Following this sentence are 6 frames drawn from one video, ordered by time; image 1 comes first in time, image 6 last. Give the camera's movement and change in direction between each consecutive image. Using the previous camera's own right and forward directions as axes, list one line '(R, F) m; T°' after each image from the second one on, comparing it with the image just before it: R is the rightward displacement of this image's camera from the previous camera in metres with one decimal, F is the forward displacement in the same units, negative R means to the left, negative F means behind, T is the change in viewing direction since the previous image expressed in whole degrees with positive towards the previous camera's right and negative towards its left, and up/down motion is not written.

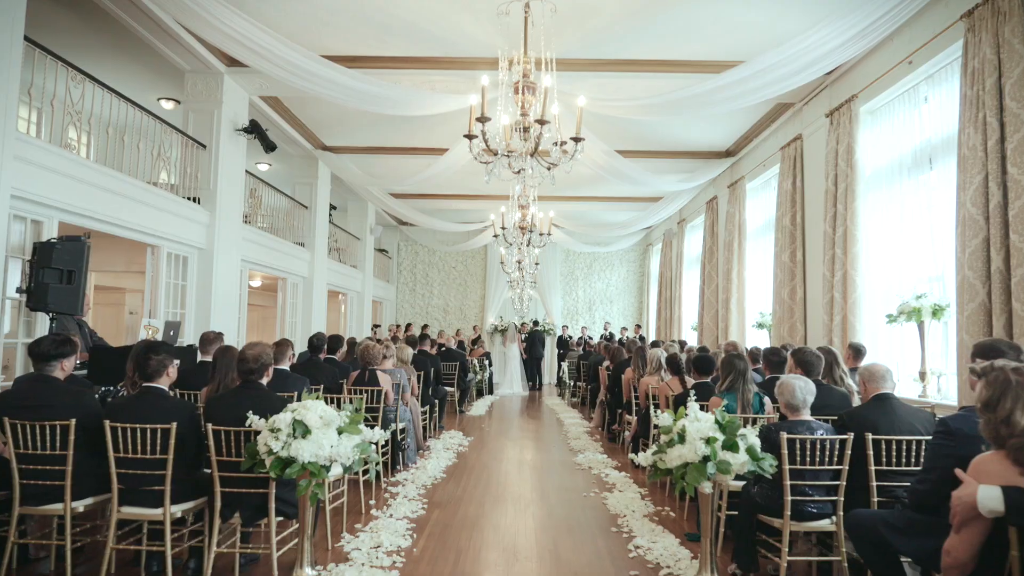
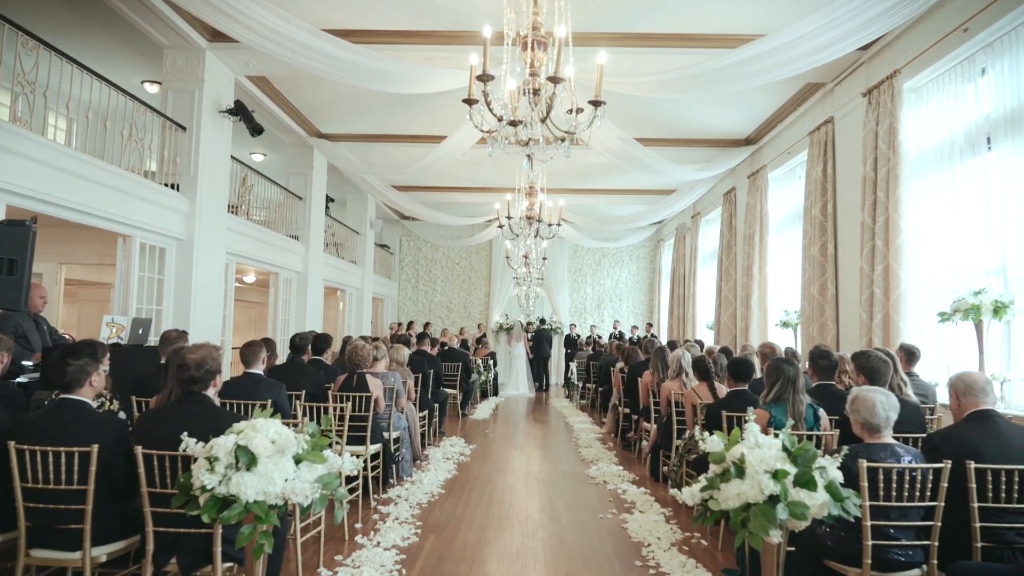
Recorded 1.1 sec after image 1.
(0.0, +0.6) m; 0°
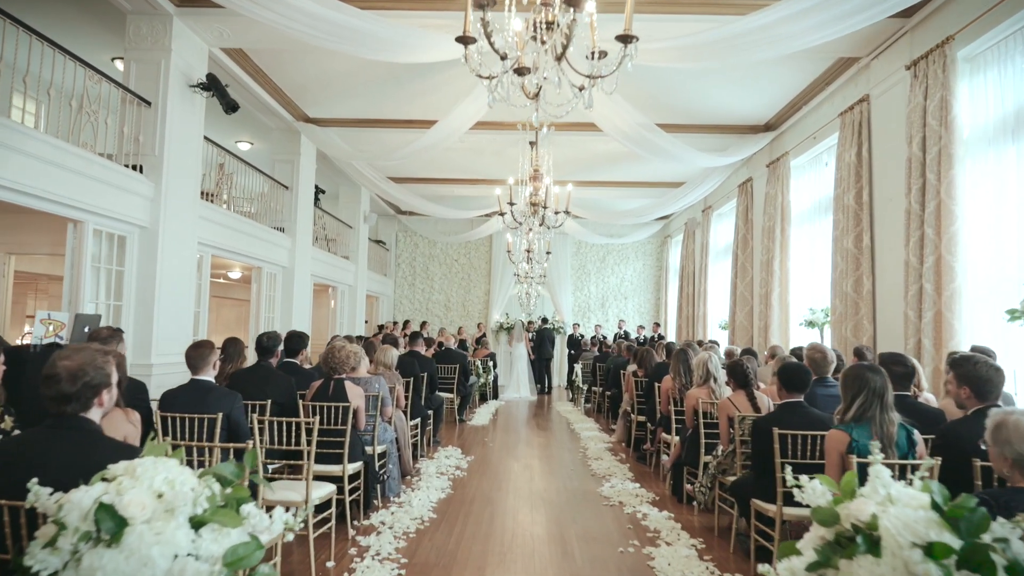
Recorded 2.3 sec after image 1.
(0.0, +0.7) m; 0°
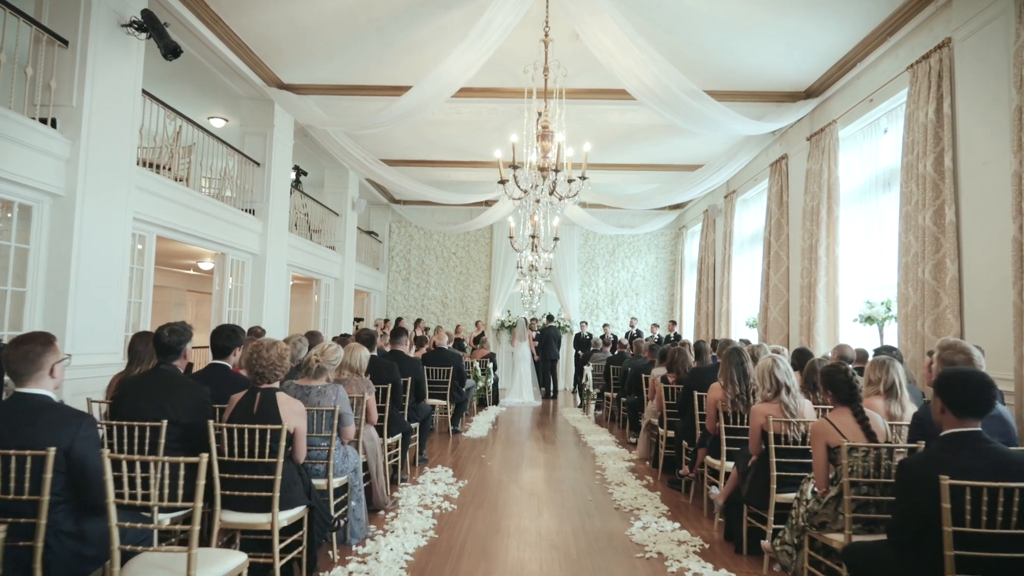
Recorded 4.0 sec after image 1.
(0.0, +1.2) m; 0°
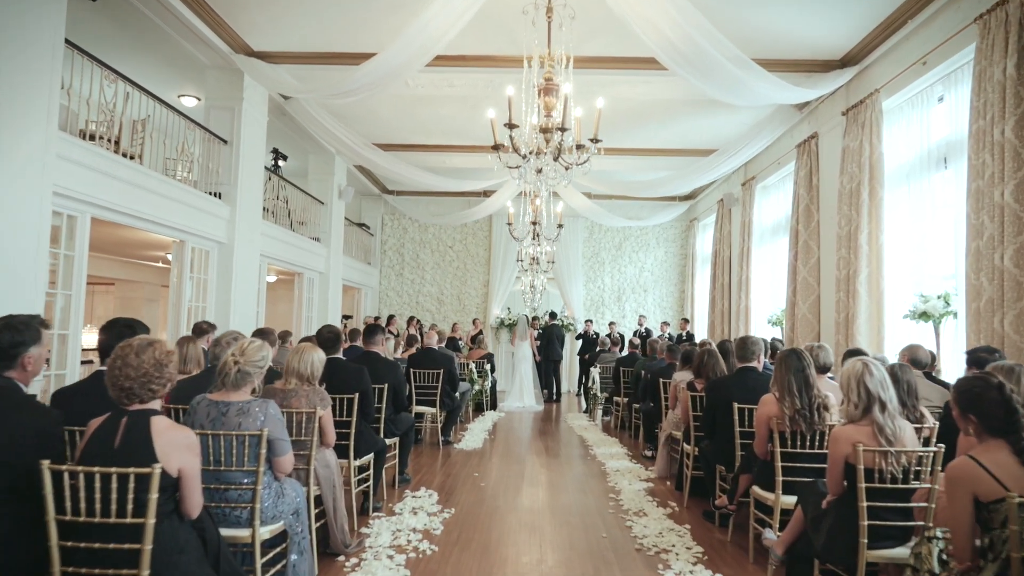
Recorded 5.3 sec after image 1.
(0.0, +0.9) m; 0°
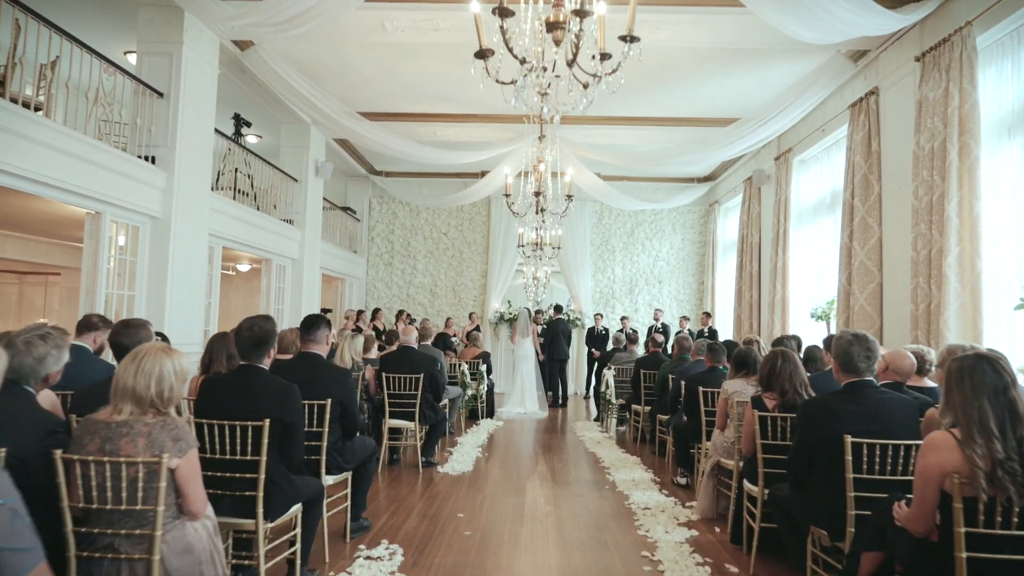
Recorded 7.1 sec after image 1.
(0.0, +1.3) m; 0°
